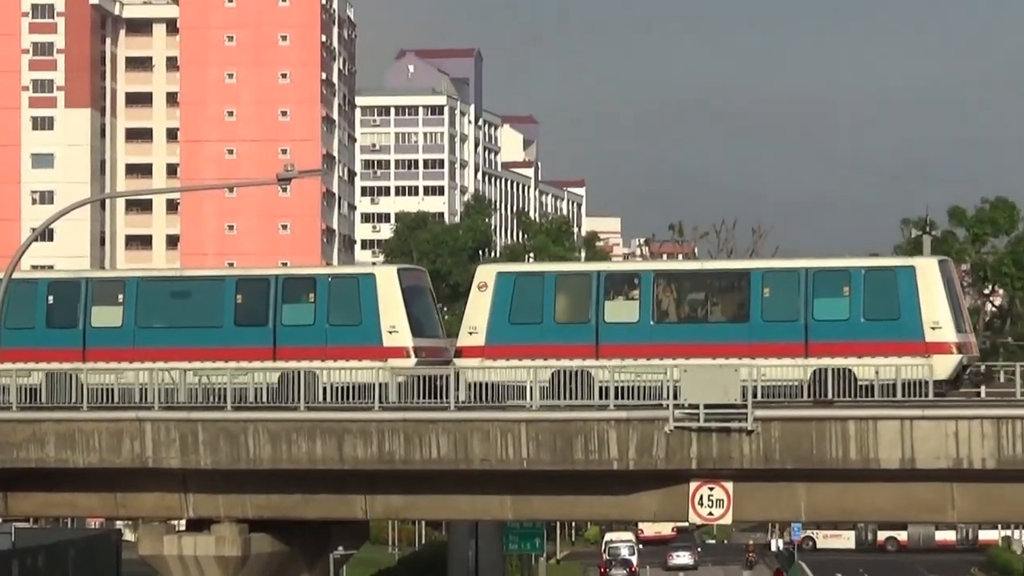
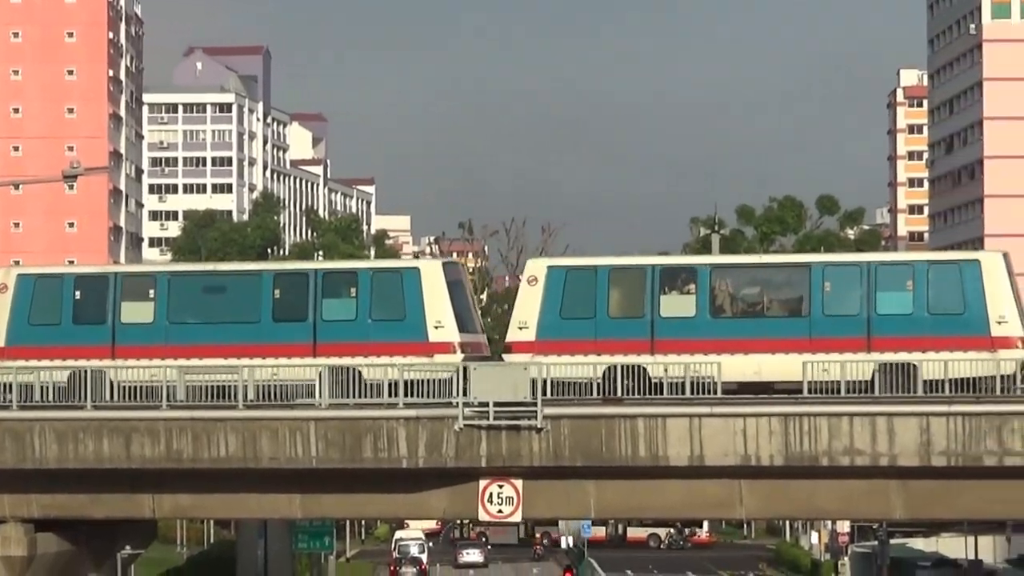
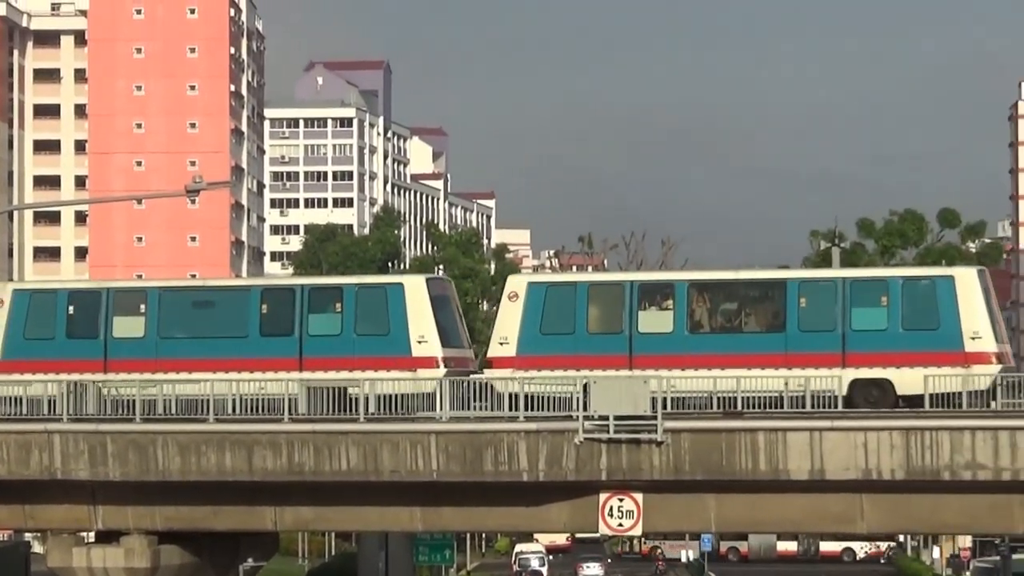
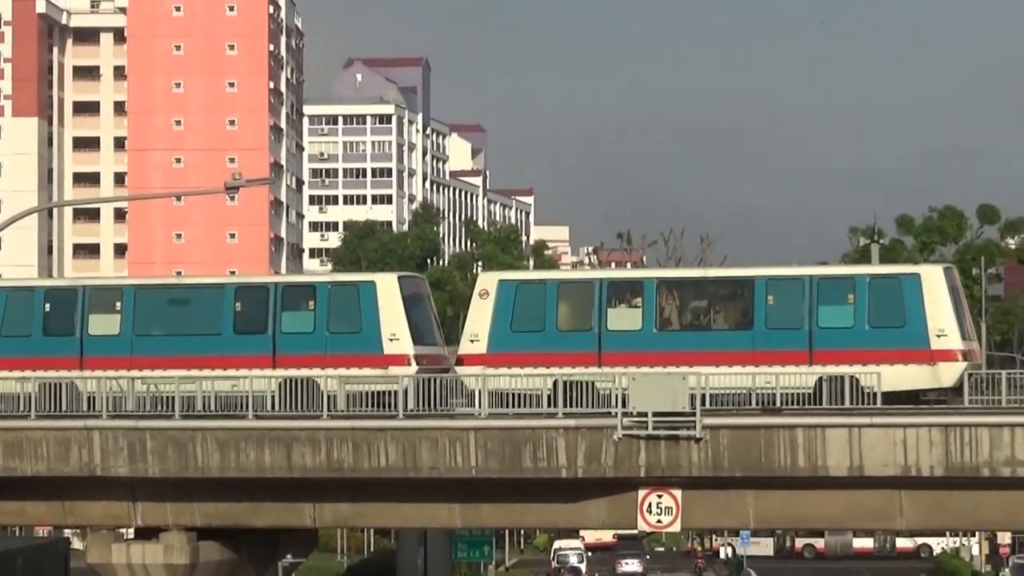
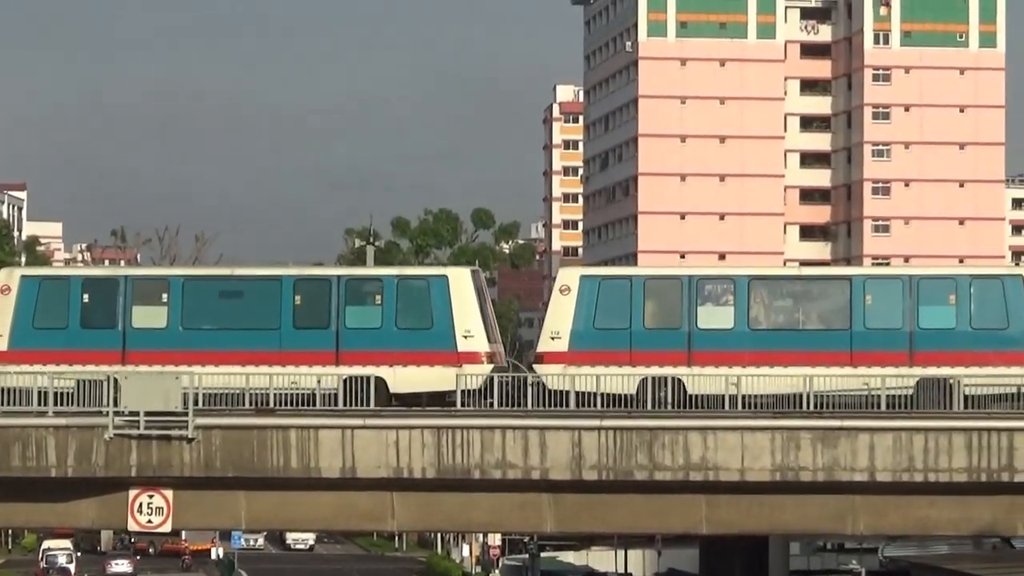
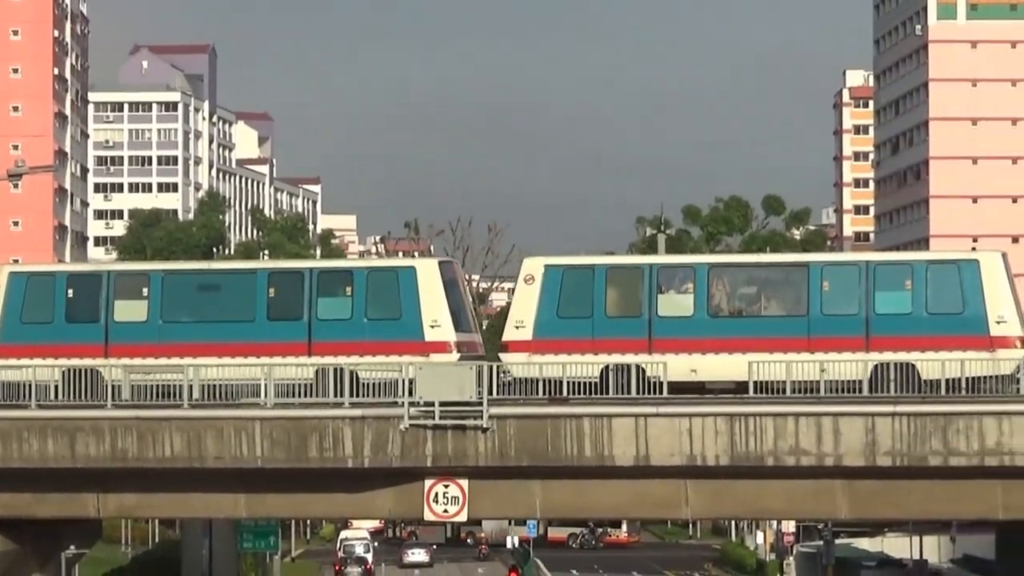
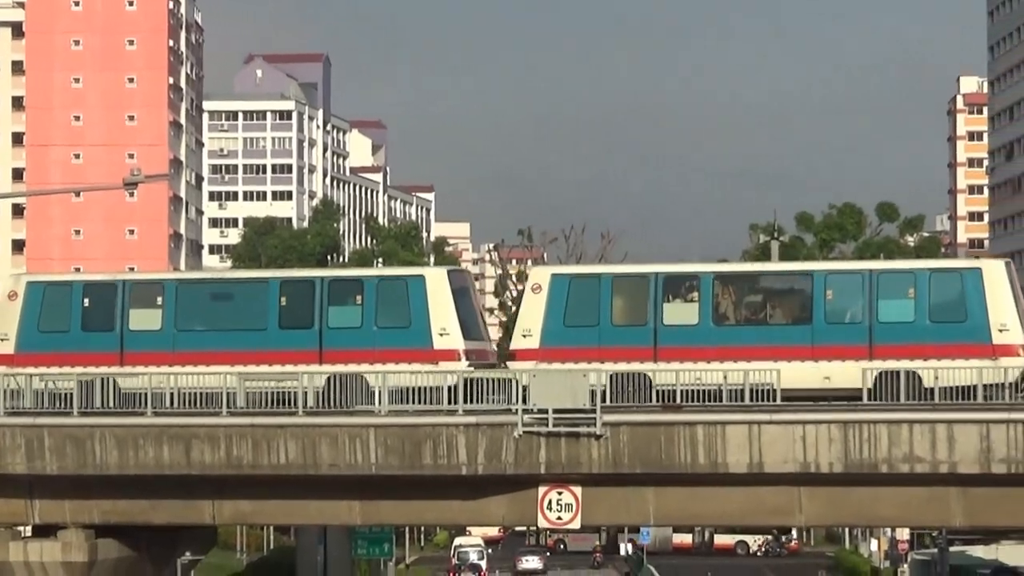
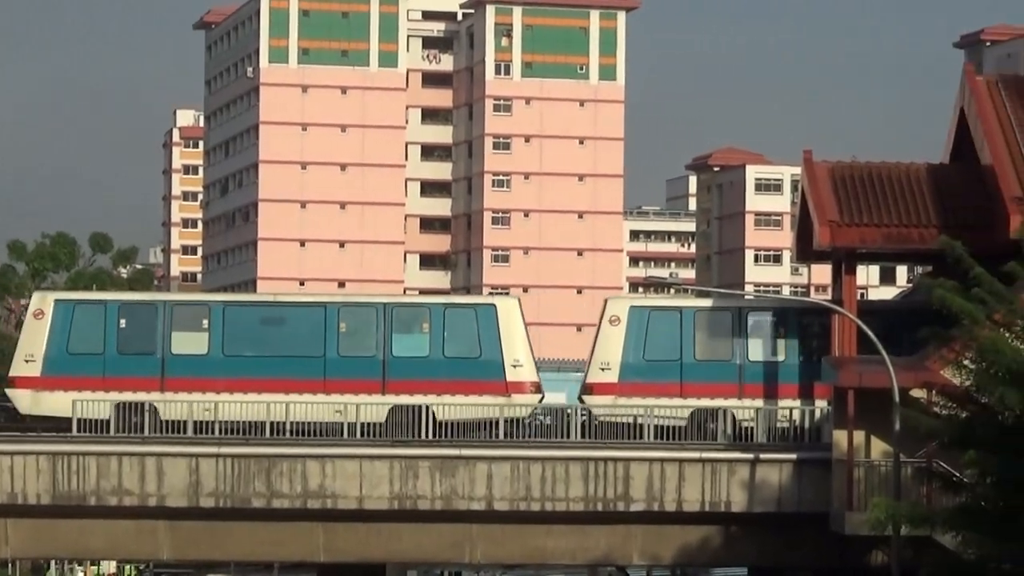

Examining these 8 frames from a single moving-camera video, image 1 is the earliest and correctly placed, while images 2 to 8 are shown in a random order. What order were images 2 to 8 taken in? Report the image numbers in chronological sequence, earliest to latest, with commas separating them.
4, 3, 7, 2, 6, 5, 8
